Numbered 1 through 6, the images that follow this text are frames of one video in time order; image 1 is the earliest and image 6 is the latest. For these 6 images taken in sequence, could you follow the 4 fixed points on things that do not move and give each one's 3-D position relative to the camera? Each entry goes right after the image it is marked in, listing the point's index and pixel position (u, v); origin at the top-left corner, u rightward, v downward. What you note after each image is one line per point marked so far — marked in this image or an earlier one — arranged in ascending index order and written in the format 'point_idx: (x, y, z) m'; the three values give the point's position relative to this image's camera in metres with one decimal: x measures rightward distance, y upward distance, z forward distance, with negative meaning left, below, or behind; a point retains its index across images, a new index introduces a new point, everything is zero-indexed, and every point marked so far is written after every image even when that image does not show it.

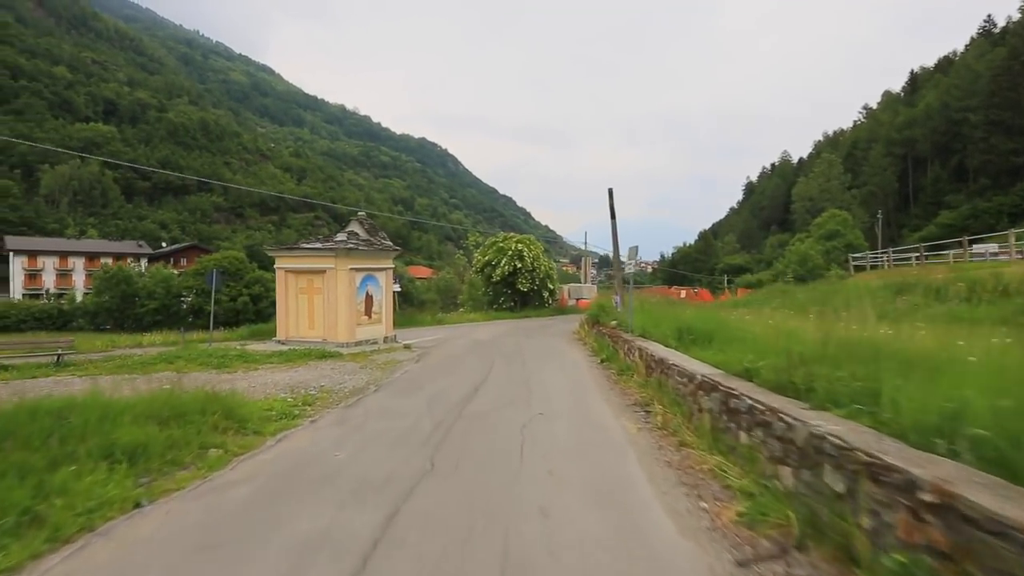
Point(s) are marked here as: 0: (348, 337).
0: (-5.9, -1.8, +19.2) m
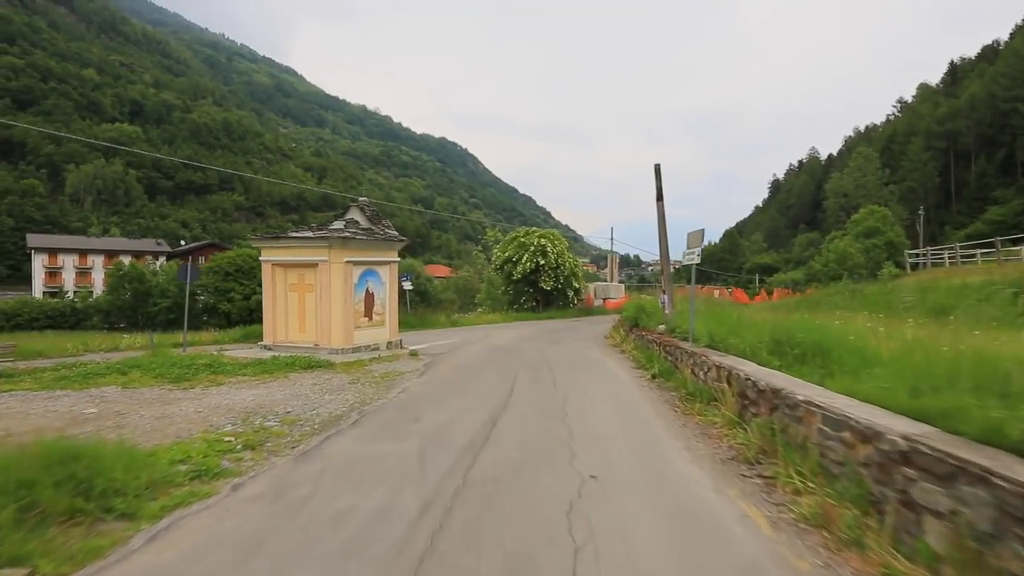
0: (-5.2, -1.7, +16.4) m
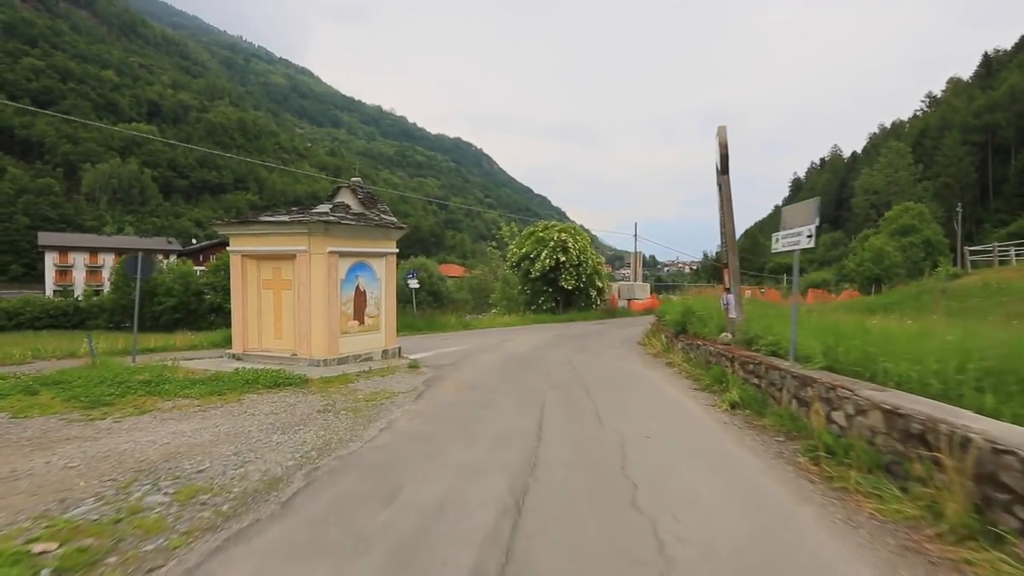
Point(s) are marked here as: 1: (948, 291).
0: (-4.6, -1.6, +13.4) m
1: (+14.4, -0.1, +17.8) m
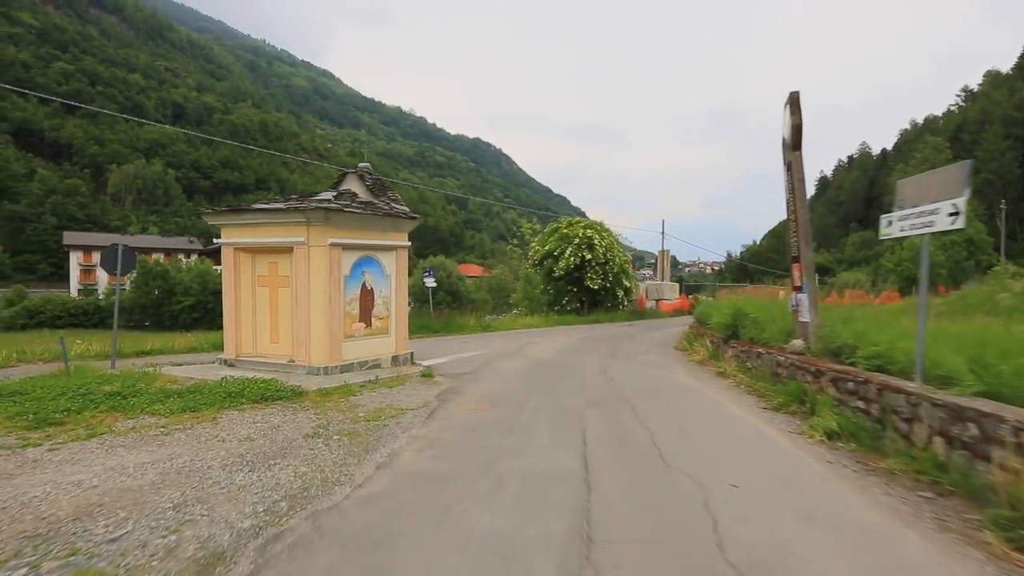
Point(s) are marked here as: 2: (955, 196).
0: (-4.0, -1.5, +11.7) m
1: (+15.1, -0.1, +15.5) m
2: (+4.5, +0.9, +5.5) m
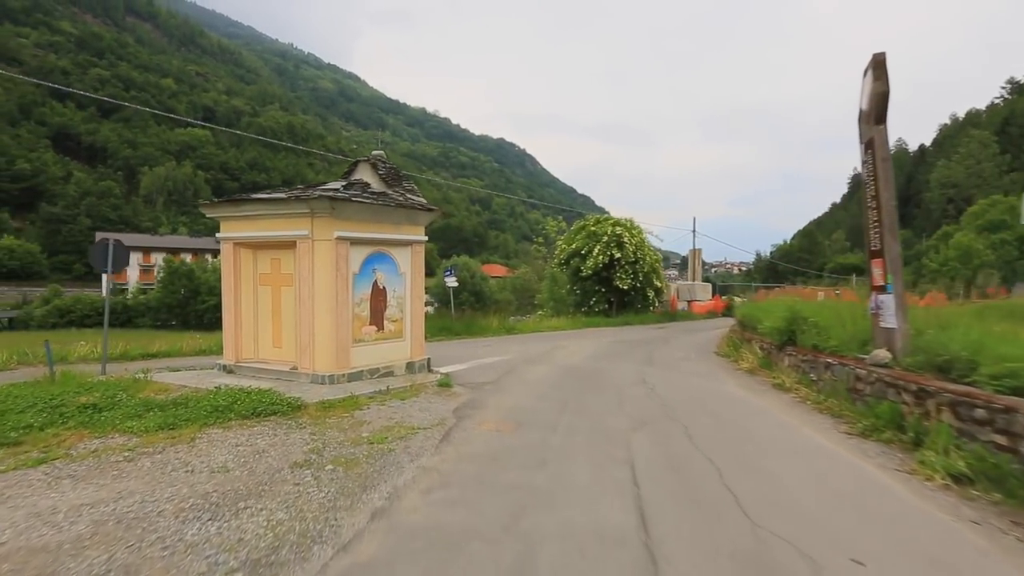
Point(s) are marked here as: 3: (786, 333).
0: (-3.5, -1.5, +10.5) m
1: (+15.8, -0.1, +13.5) m
2: (+4.8, +0.9, +4.0) m
3: (+6.2, -1.0, +12.3) m
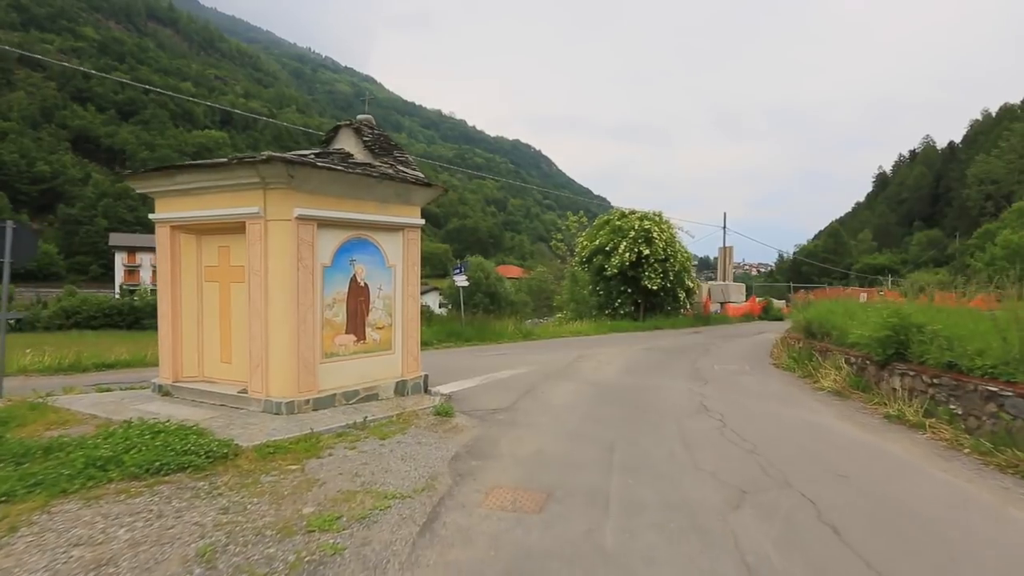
0: (-3.2, -1.4, +7.8) m
1: (+16.2, -0.1, +10.3) m
2: (+4.9, +1.0, +1.1) m
3: (+6.5, -1.0, +9.3) m
